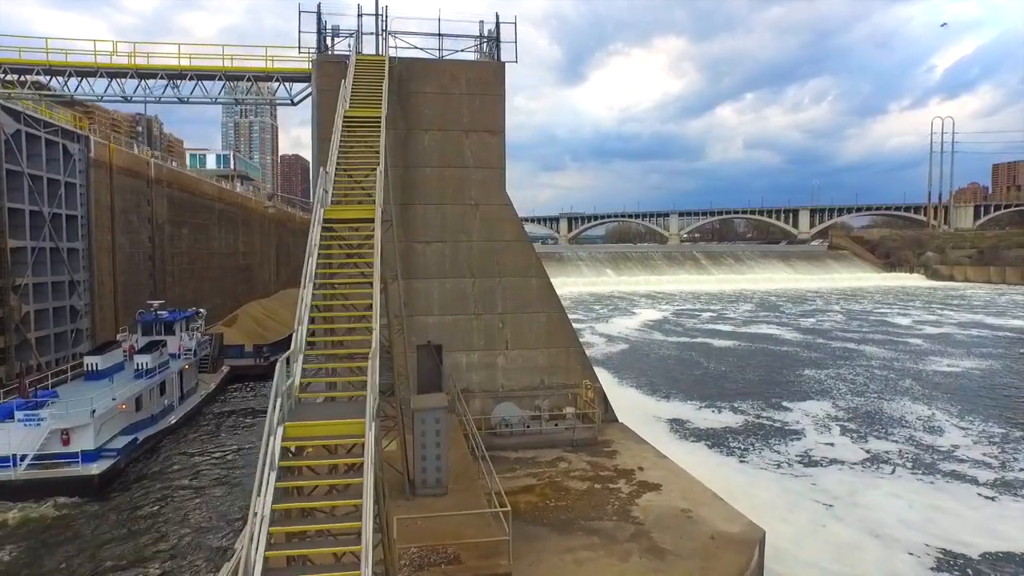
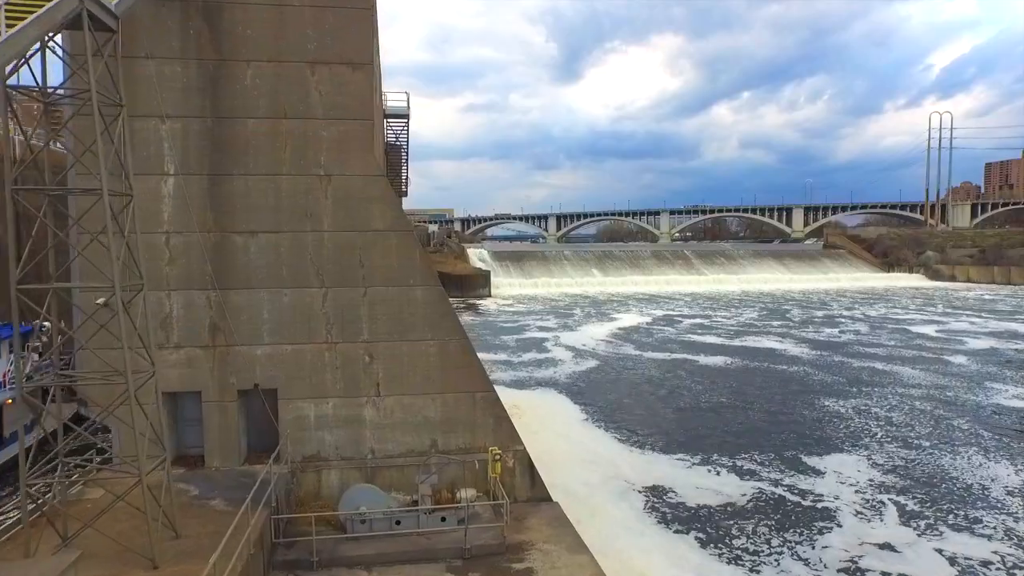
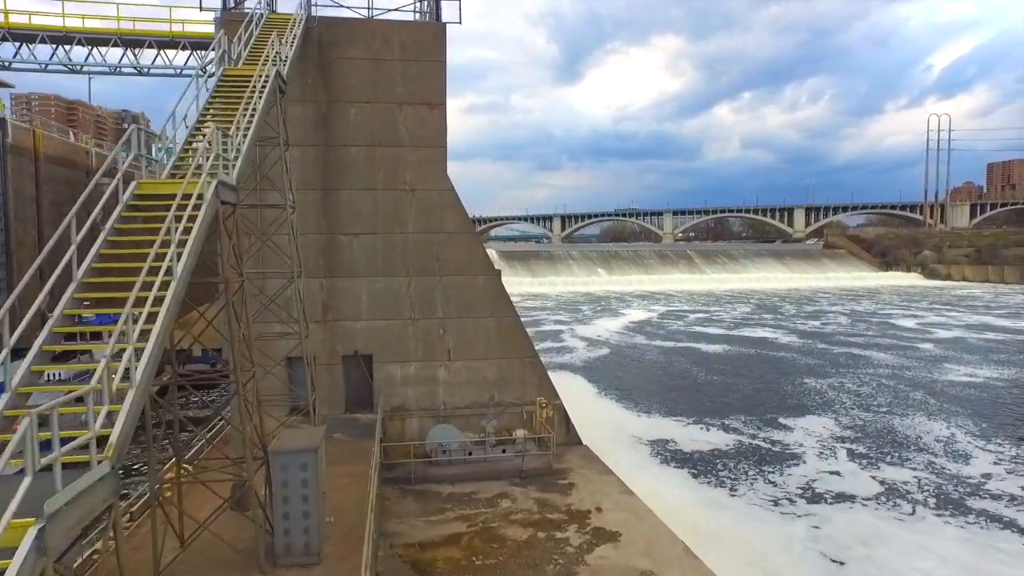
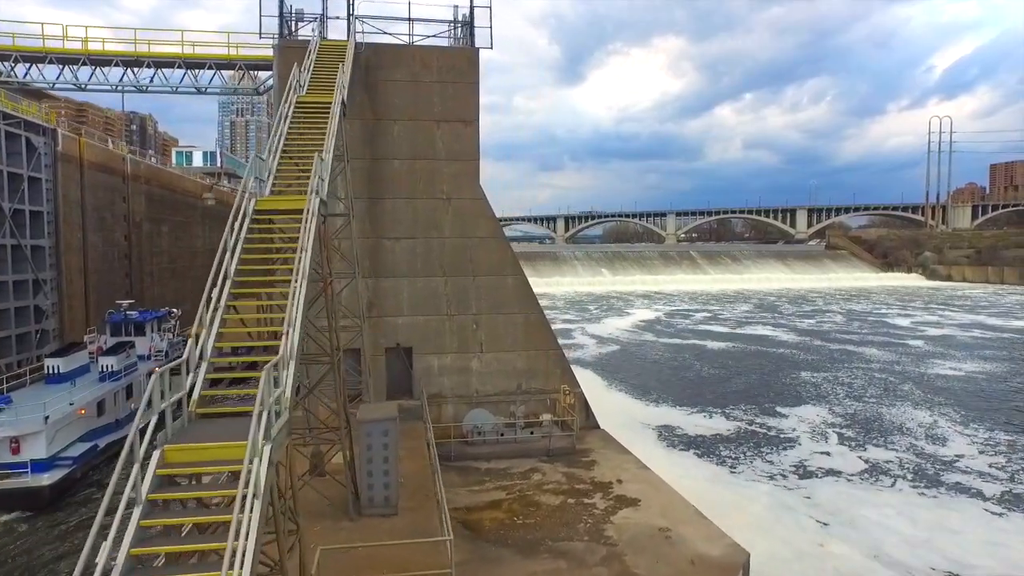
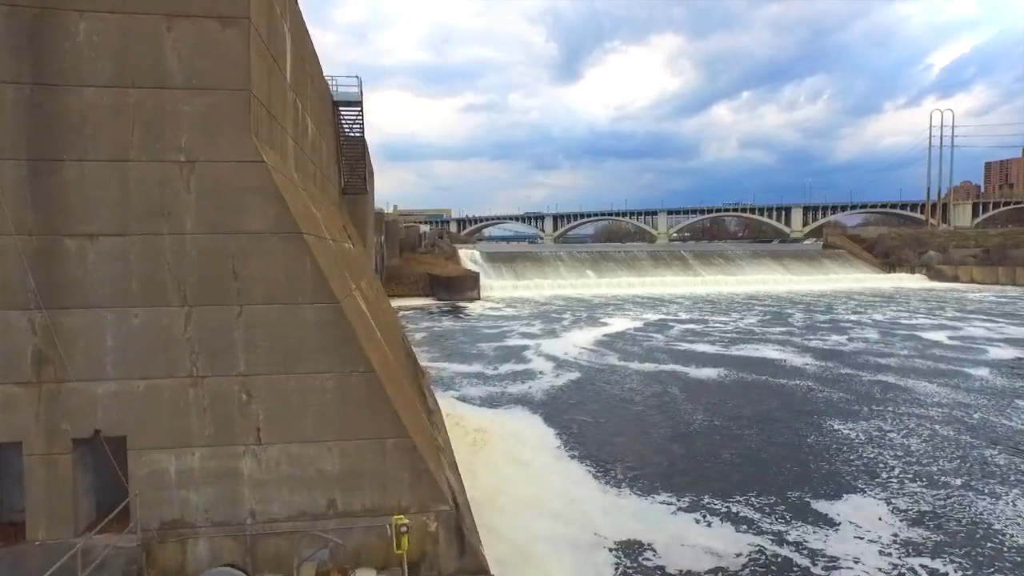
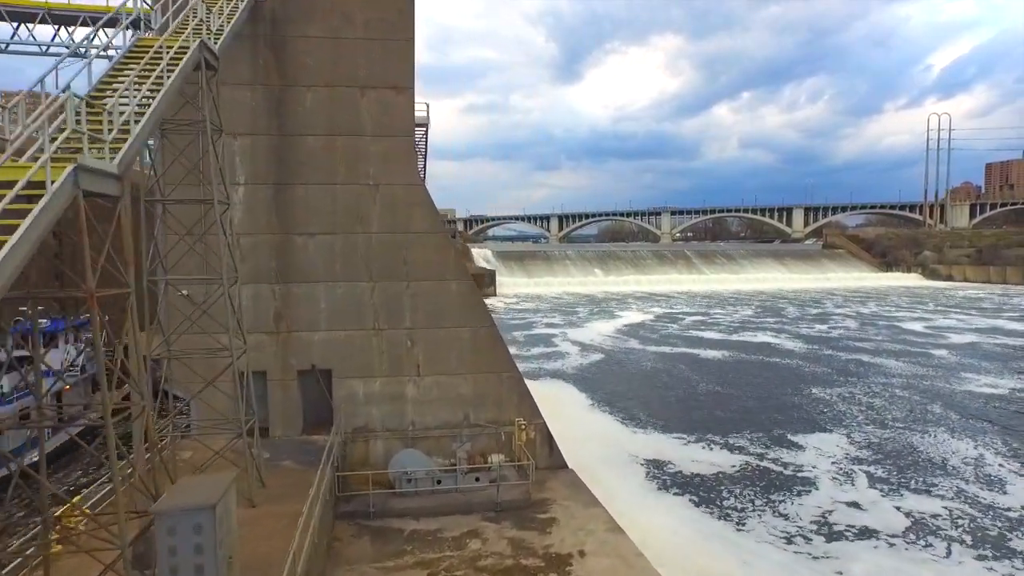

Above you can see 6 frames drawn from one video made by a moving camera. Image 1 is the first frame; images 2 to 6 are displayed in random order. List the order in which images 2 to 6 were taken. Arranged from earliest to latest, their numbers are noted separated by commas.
4, 3, 6, 2, 5
